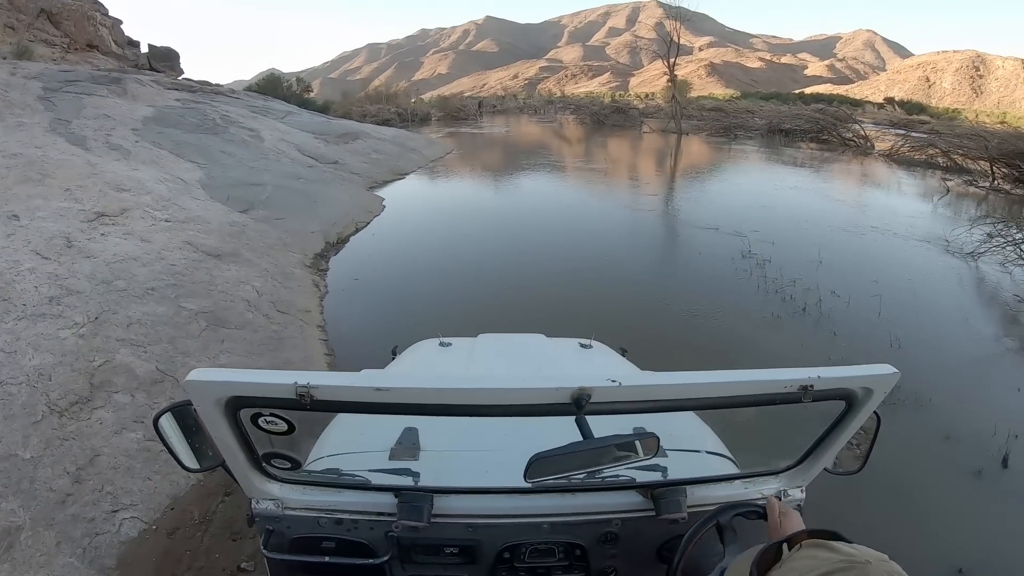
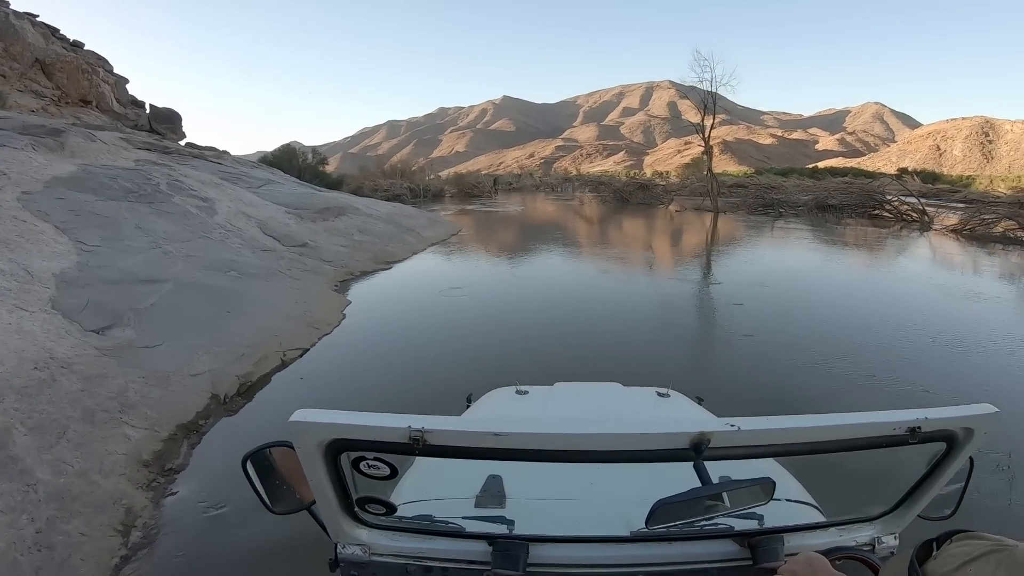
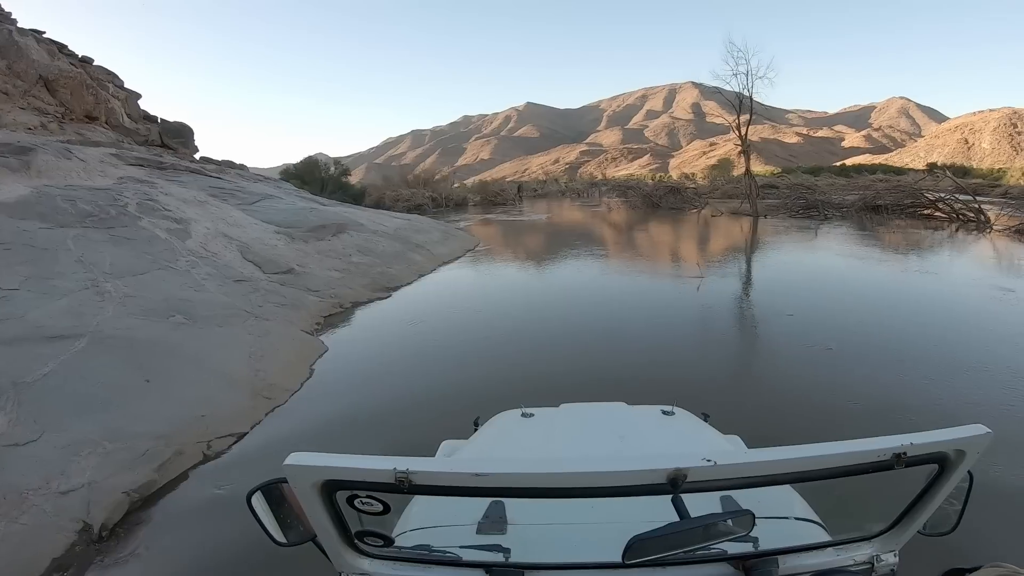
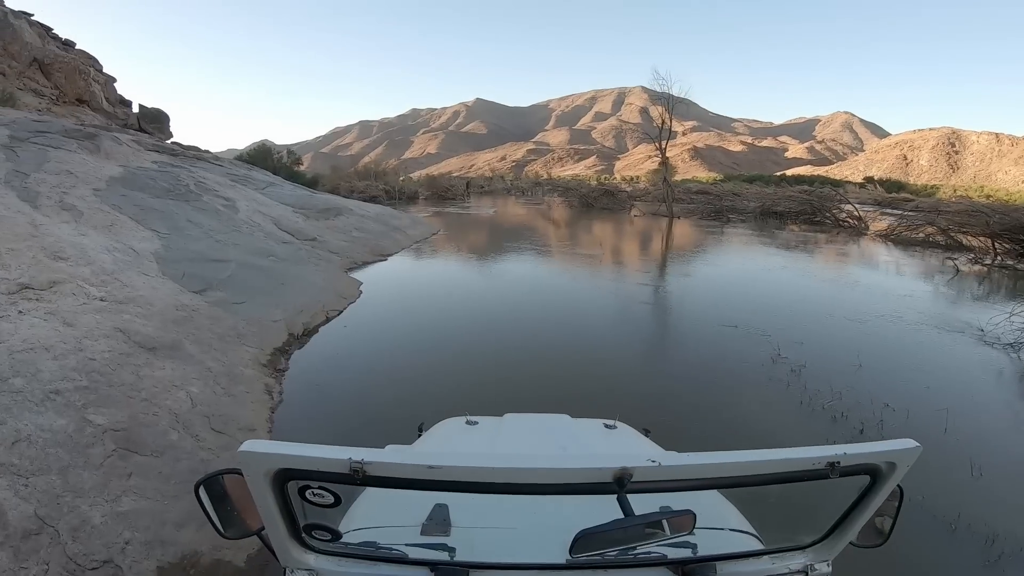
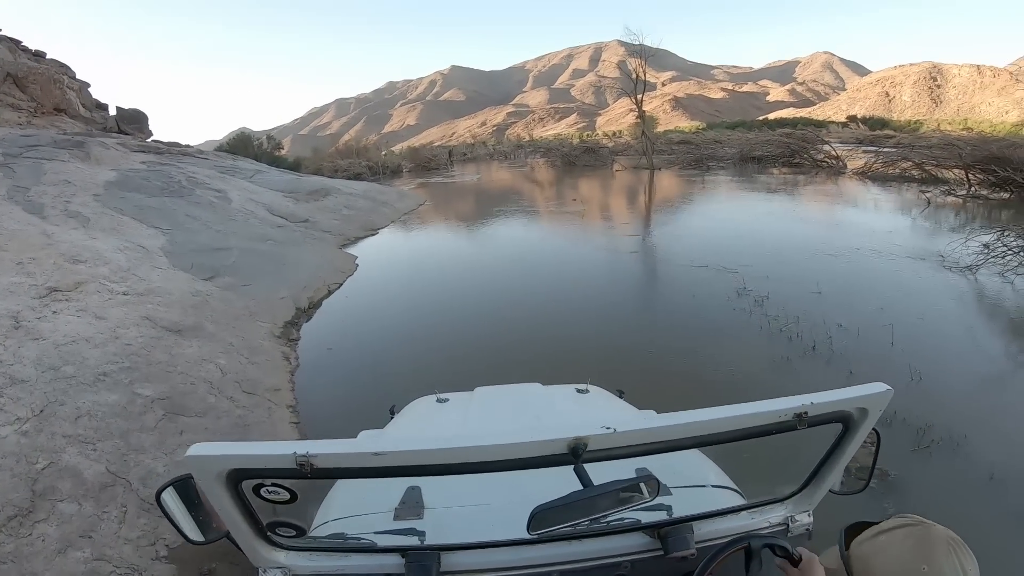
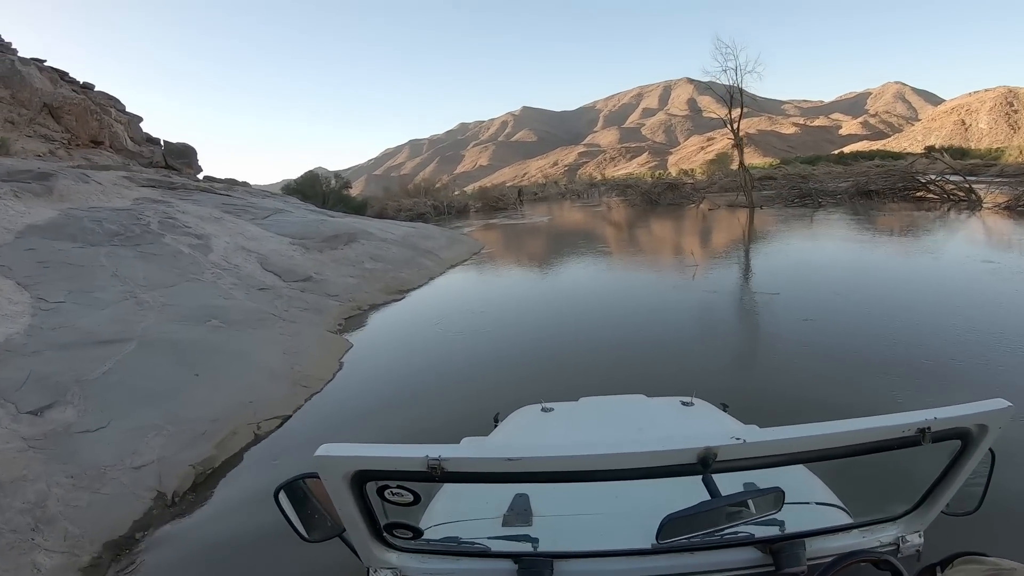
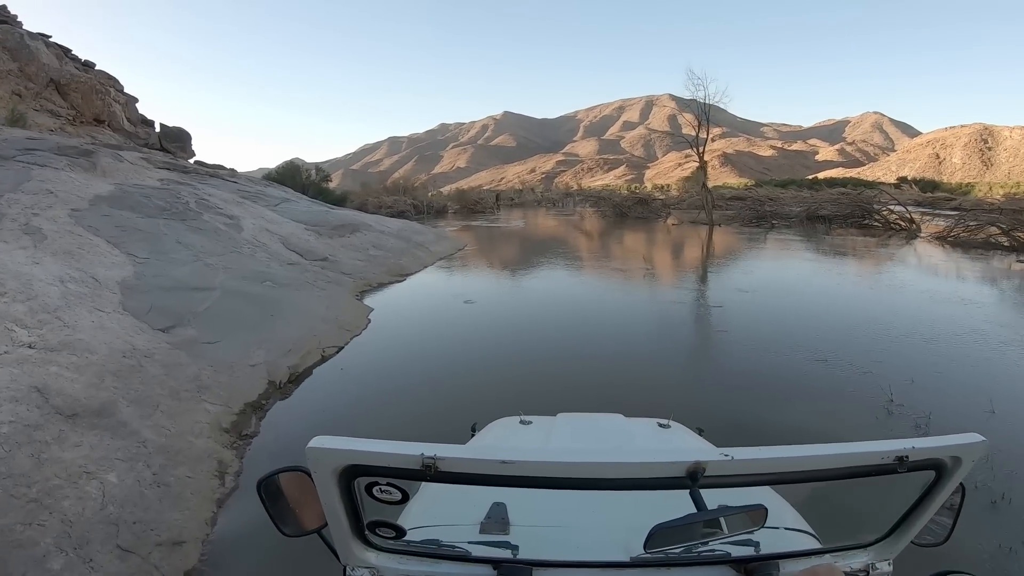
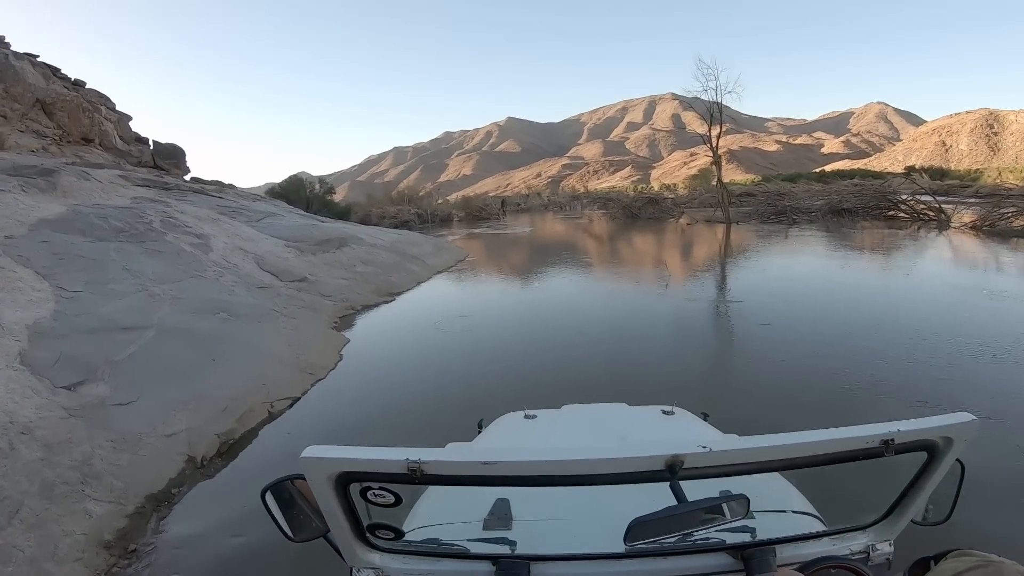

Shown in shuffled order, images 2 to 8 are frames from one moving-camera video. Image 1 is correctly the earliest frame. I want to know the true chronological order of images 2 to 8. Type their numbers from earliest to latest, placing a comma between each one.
5, 4, 7, 2, 8, 6, 3
